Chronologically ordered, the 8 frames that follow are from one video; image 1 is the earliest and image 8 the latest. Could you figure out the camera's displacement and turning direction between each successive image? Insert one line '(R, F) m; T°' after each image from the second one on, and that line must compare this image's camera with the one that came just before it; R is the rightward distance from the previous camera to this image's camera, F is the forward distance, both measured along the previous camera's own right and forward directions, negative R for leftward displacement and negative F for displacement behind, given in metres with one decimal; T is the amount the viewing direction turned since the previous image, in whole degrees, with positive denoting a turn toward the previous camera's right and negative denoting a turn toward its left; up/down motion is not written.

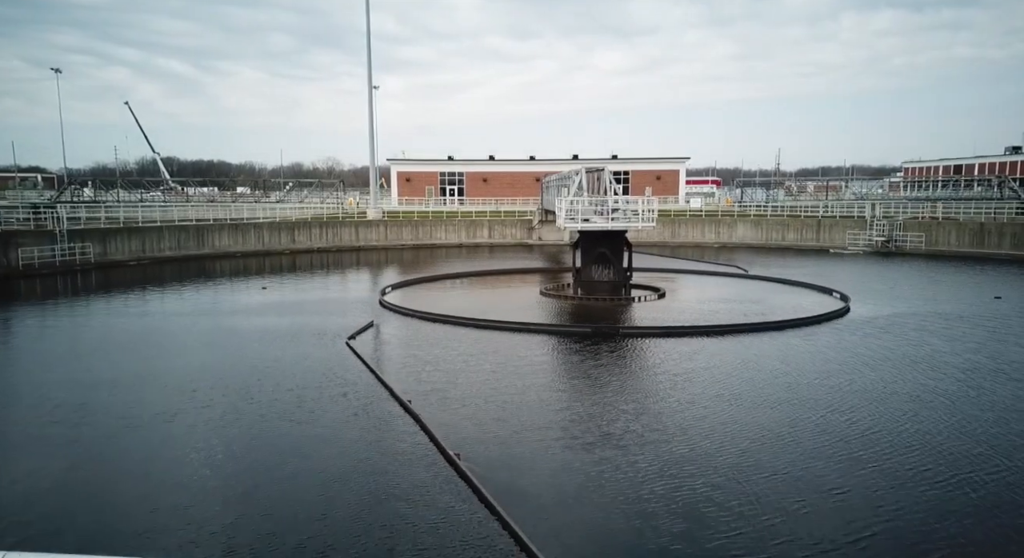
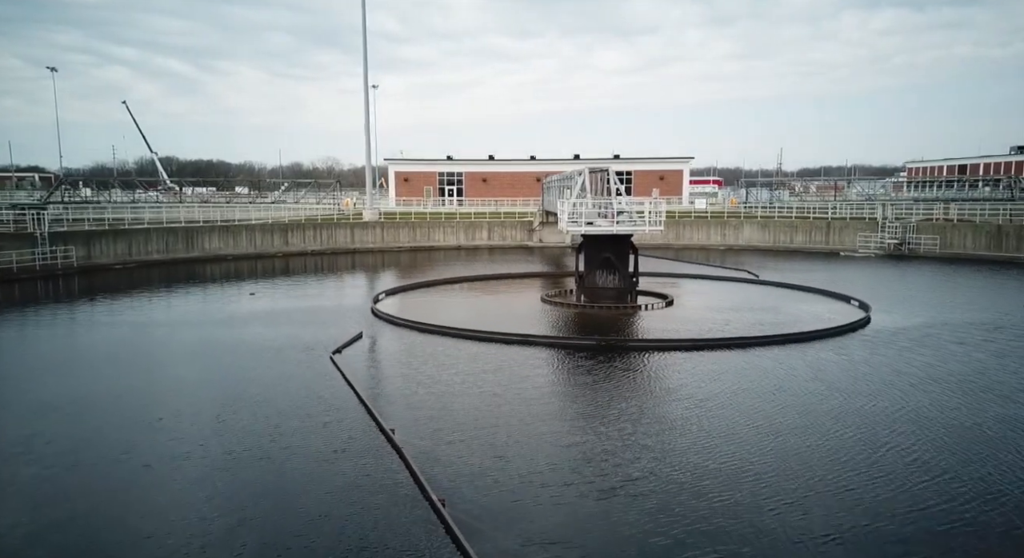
(0.0, +0.9) m; 0°
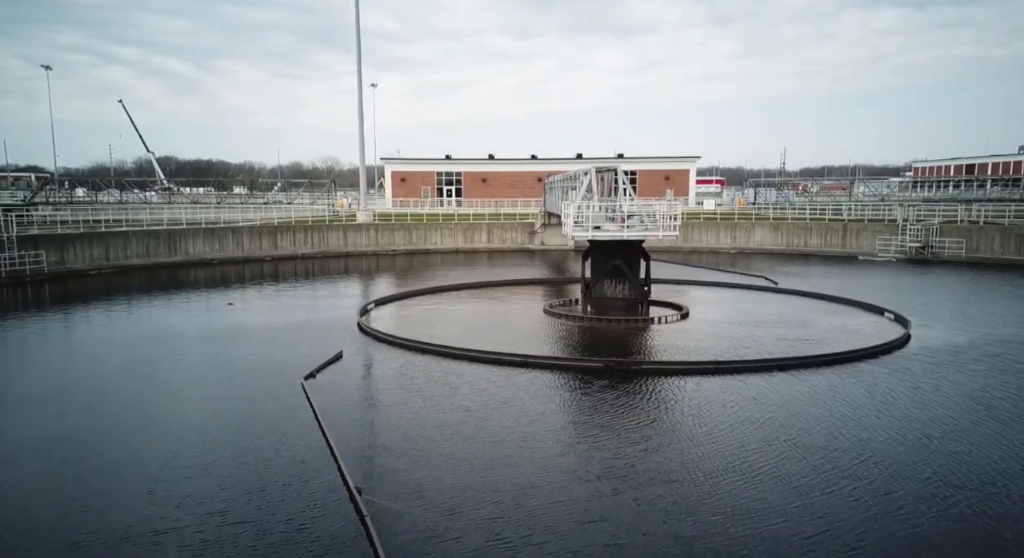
(0.0, +1.5) m; 0°
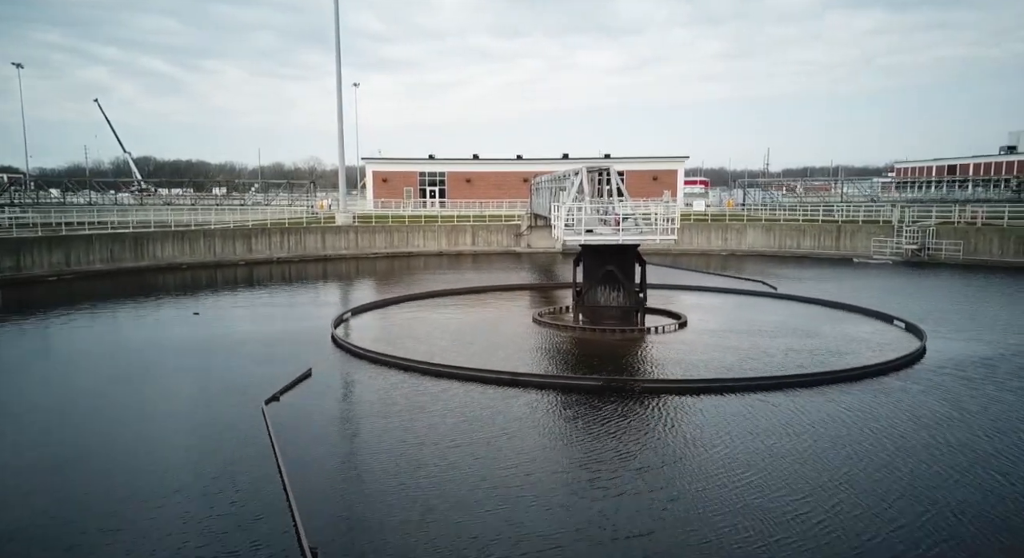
(-0.1, +1.1) m; +1°
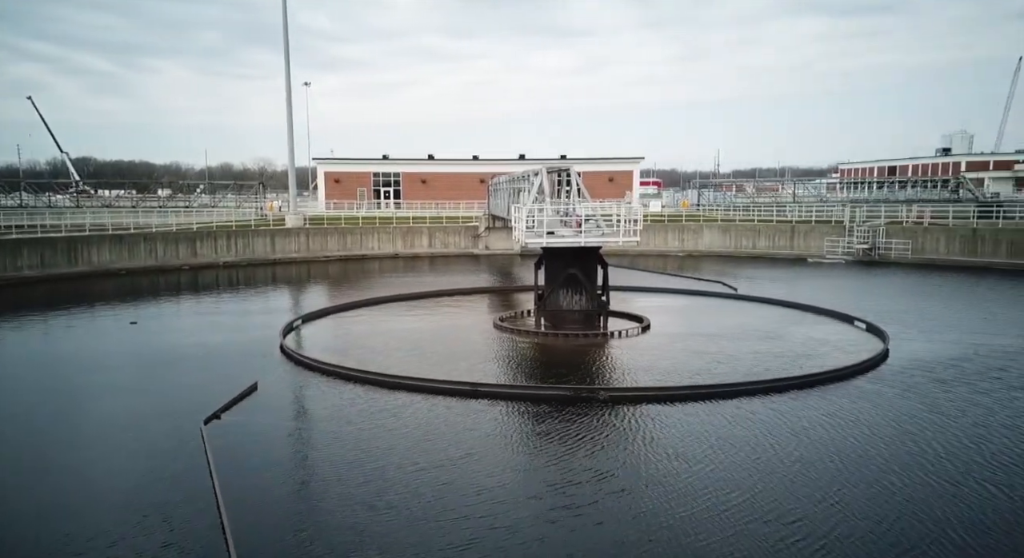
(-0.1, +0.5) m; +4°
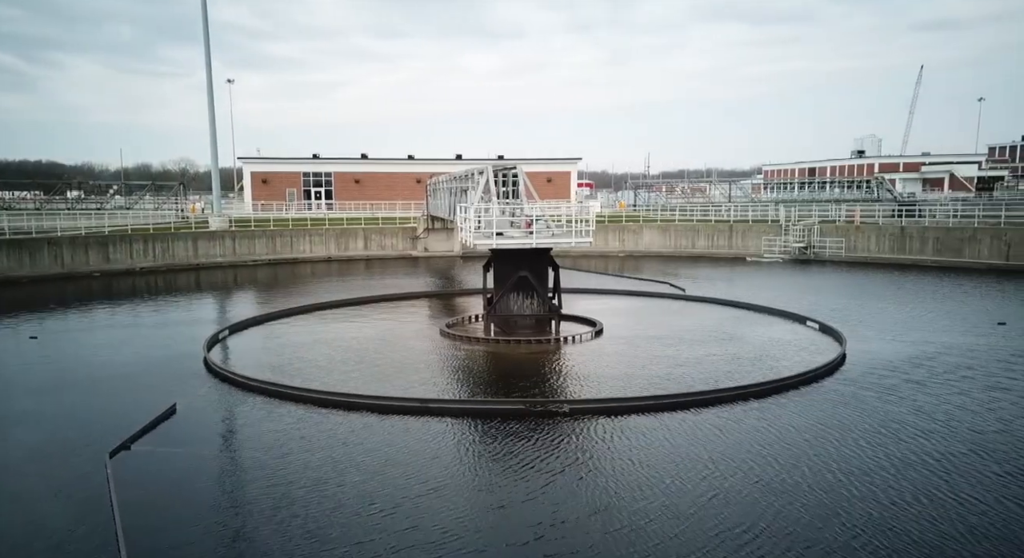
(-0.3, +0.8) m; +5°
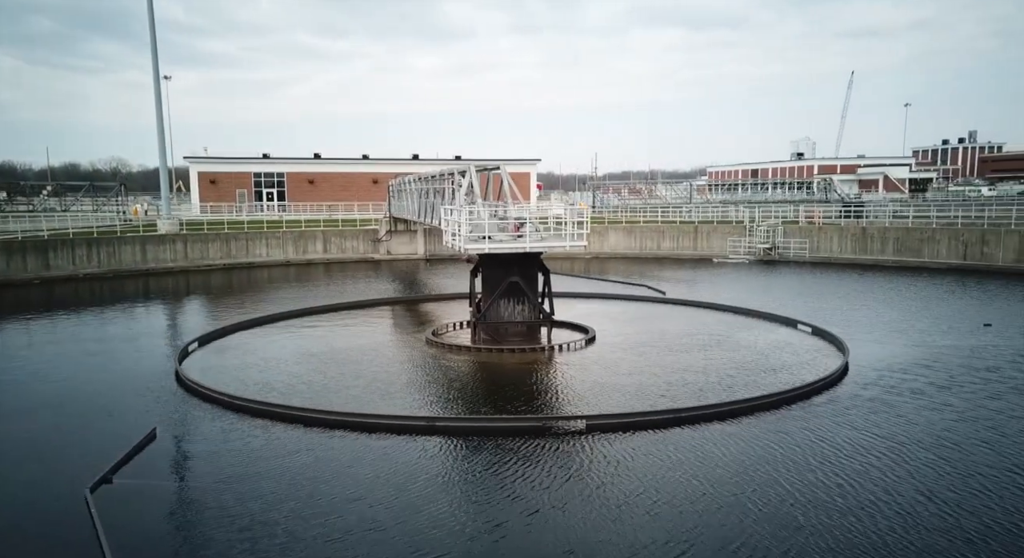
(-0.8, +0.6) m; +4°
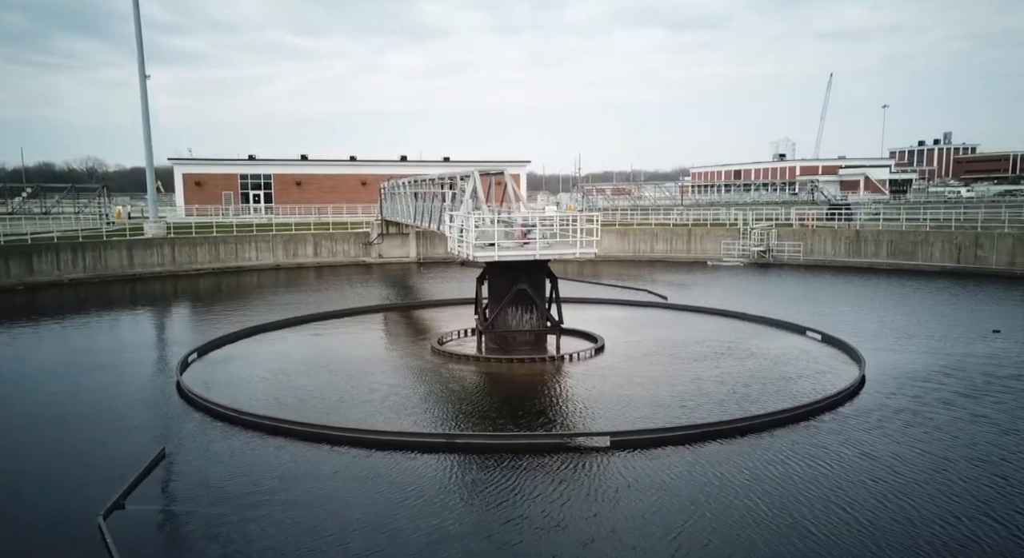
(-0.5, +0.3) m; +1°
